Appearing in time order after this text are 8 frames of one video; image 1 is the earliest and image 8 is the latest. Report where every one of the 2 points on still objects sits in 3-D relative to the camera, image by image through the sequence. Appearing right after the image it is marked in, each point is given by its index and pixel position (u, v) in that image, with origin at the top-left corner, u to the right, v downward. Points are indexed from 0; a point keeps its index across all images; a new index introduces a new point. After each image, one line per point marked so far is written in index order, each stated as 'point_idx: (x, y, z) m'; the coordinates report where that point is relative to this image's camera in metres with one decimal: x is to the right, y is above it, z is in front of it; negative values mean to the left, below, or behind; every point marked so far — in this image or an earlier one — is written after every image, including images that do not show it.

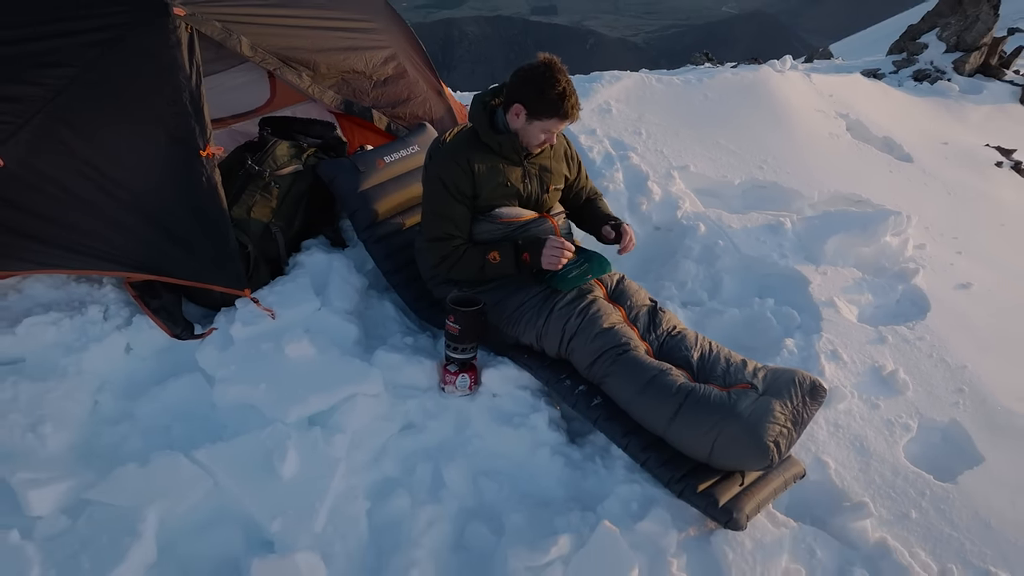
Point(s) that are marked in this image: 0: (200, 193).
0: (-1.2, +0.4, +3.3) m
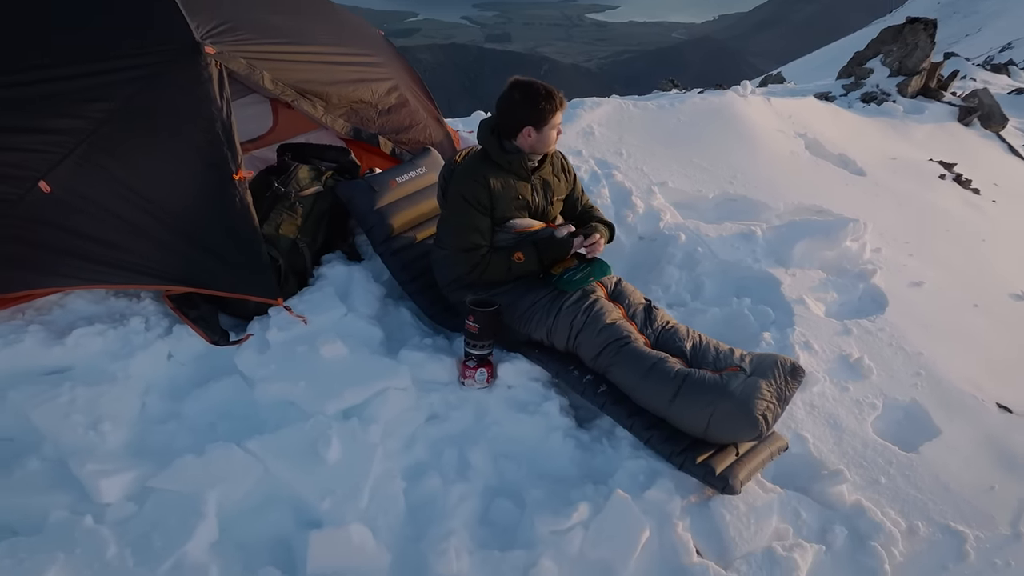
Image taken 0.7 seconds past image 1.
0: (-1.2, +0.4, +3.6) m
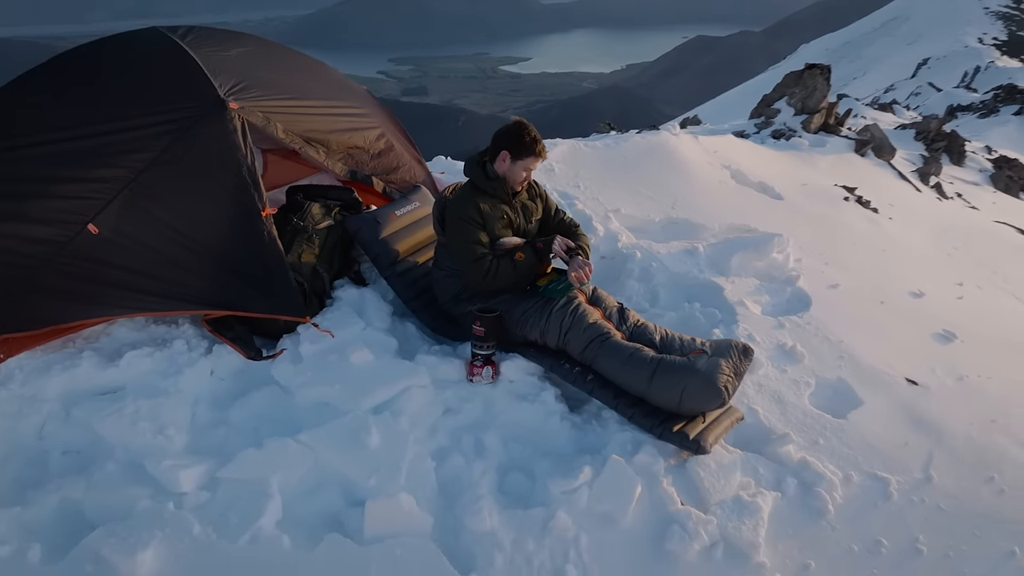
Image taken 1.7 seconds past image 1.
0: (-1.3, +0.3, +4.1) m
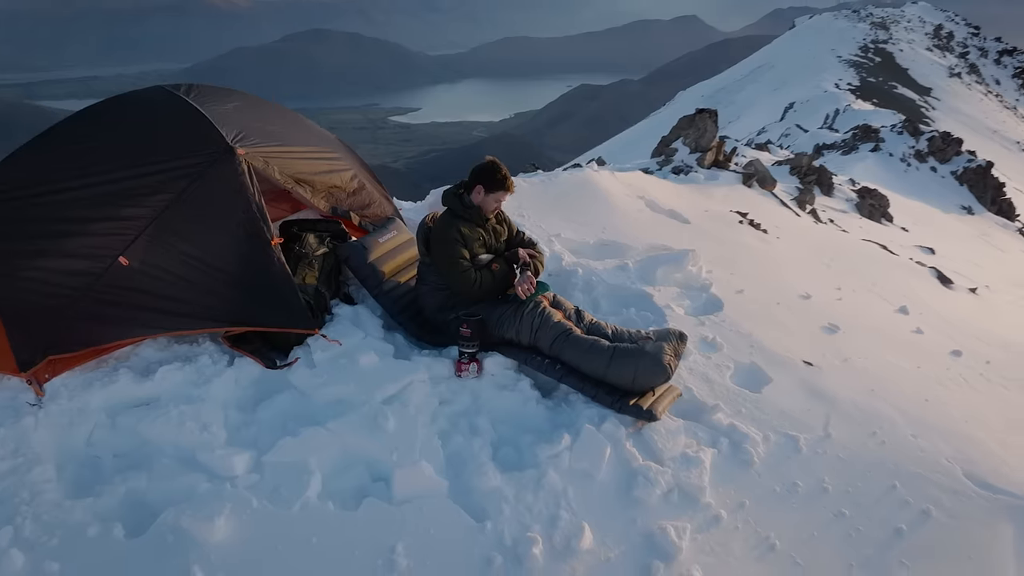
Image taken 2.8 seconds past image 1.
0: (-1.4, +0.1, +4.8) m
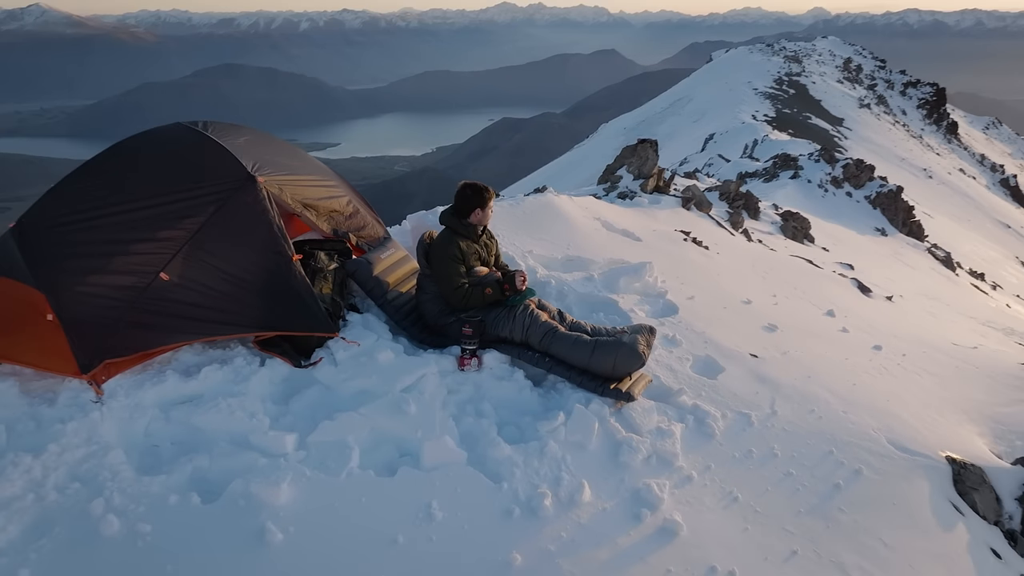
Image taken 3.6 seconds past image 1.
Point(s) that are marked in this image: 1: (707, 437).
0: (-1.5, +0.1, +5.4) m
1: (+1.3, -1.0, +5.5) m
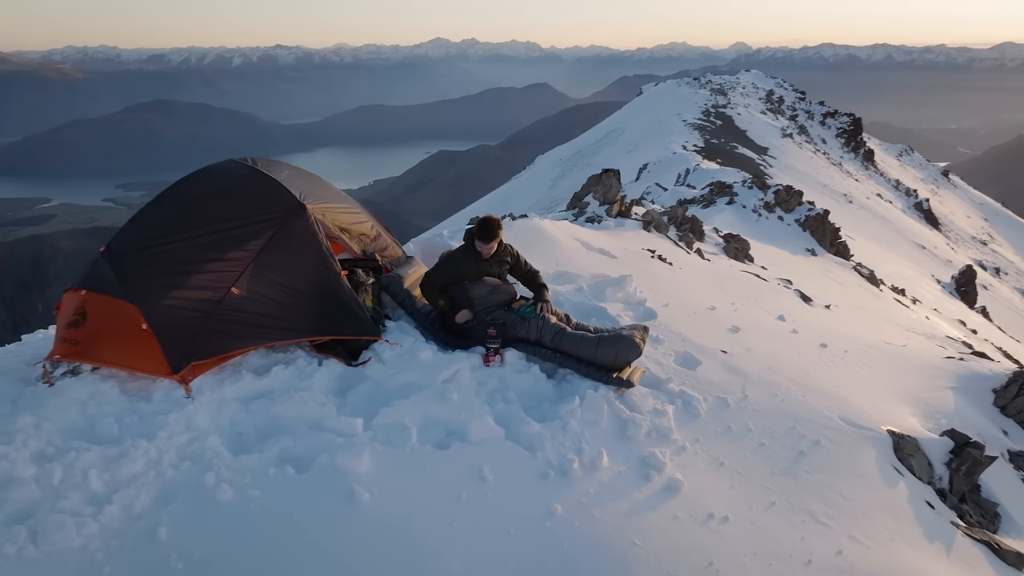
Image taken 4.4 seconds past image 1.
0: (-1.3, 0.0, +6.3) m
1: (+1.5, -1.0, +6.5) m
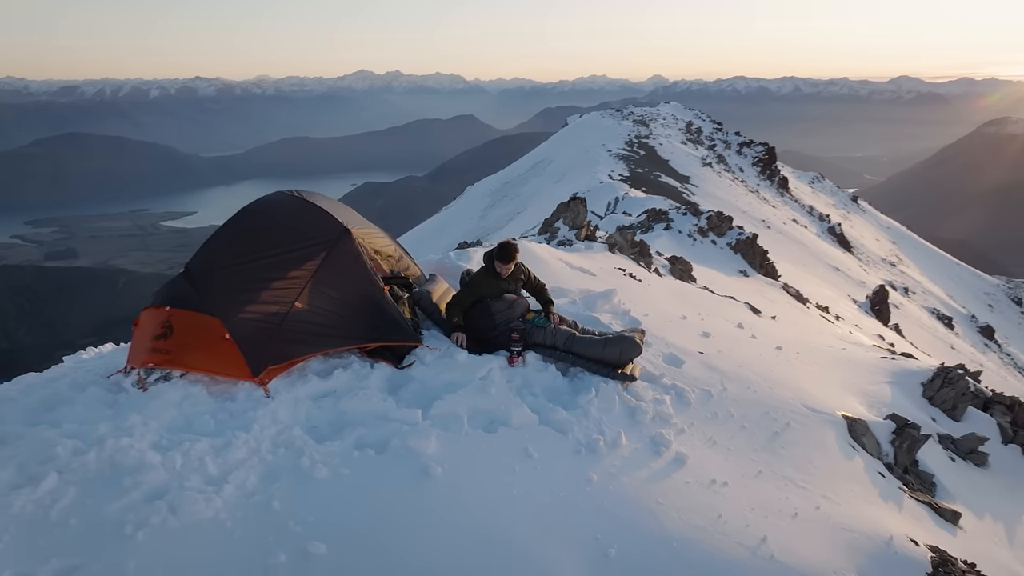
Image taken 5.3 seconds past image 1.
0: (-1.1, -0.1, +7.2) m
1: (+1.6, -1.1, +7.6) m
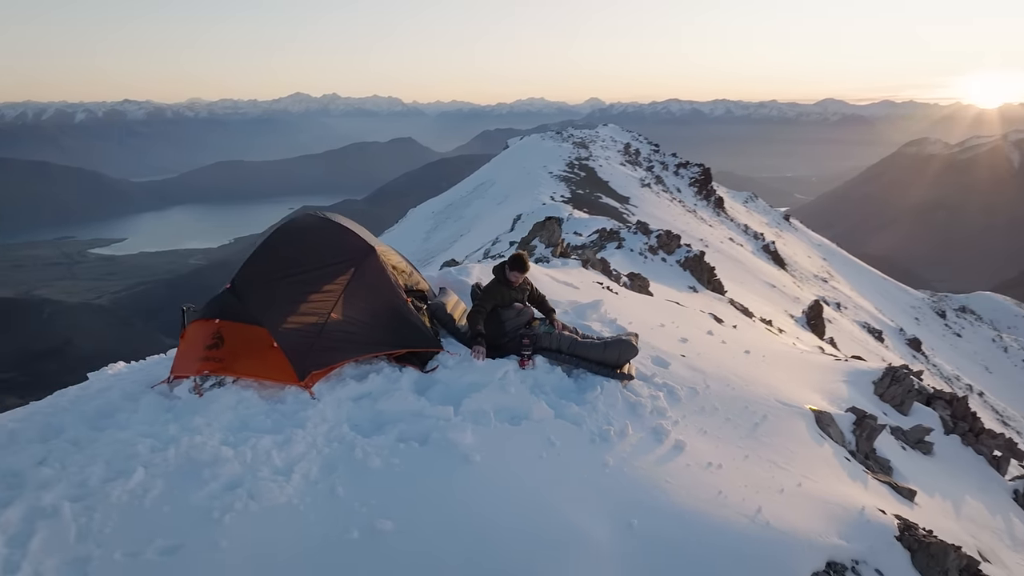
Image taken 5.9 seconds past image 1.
0: (-1.0, -0.3, +7.9) m
1: (+1.7, -1.2, +8.5) m
